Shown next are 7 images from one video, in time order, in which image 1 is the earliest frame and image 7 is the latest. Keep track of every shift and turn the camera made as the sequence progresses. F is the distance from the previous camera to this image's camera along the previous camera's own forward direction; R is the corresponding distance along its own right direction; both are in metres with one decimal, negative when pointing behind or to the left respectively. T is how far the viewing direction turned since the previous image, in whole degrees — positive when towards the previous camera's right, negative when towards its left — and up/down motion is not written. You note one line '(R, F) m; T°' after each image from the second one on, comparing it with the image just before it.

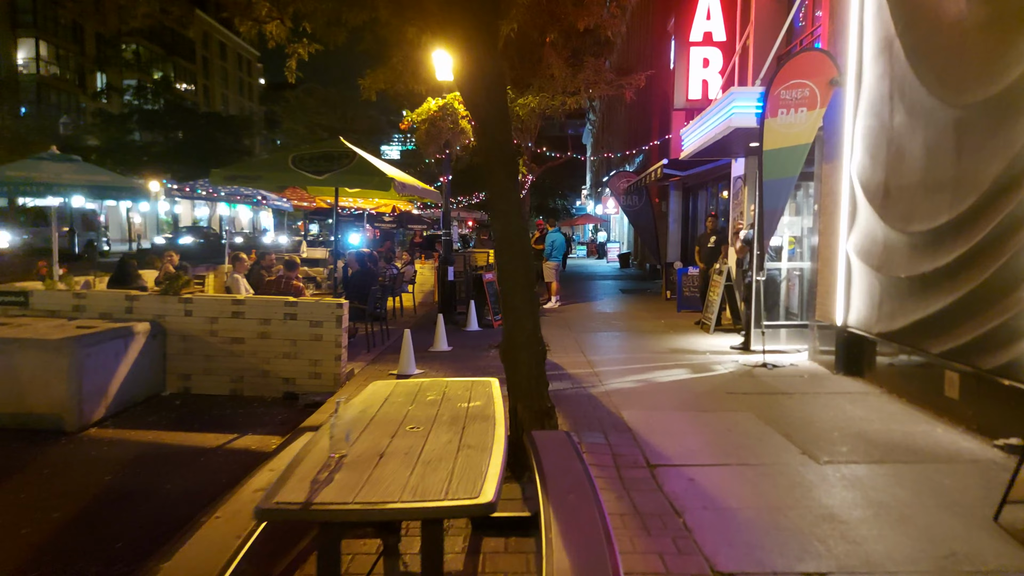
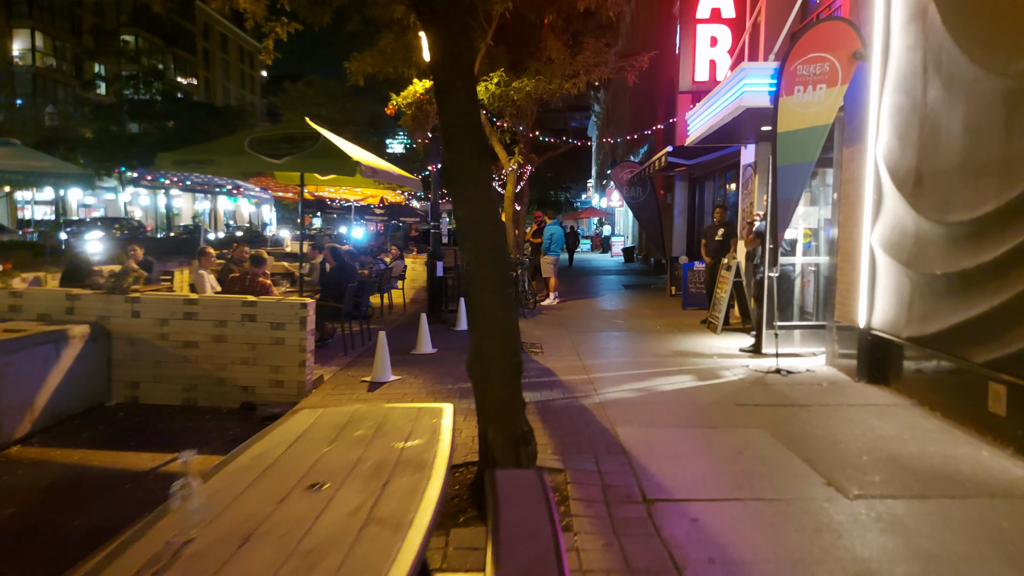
(+0.2, +0.8) m; 0°
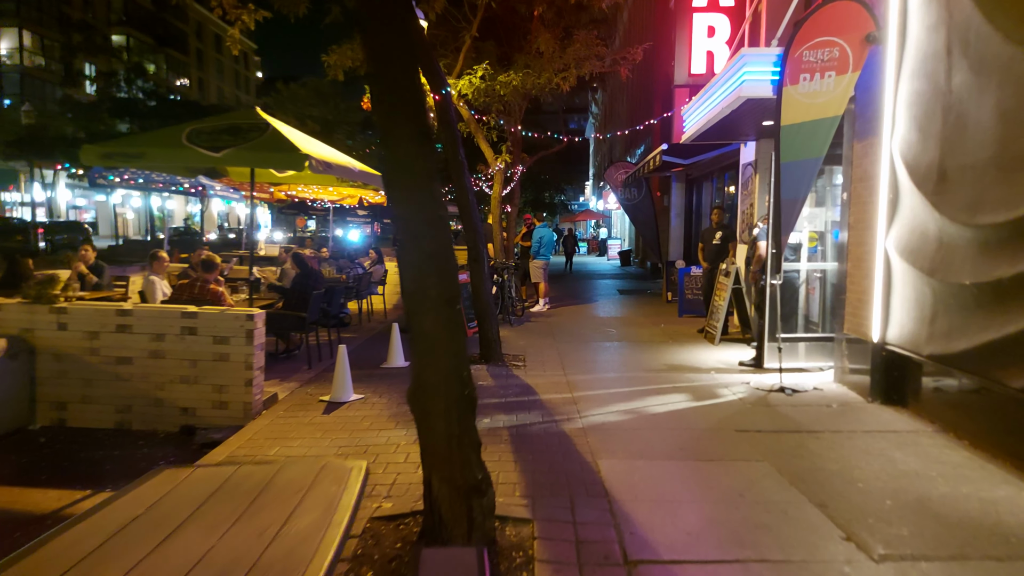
(+0.2, +0.7) m; 0°
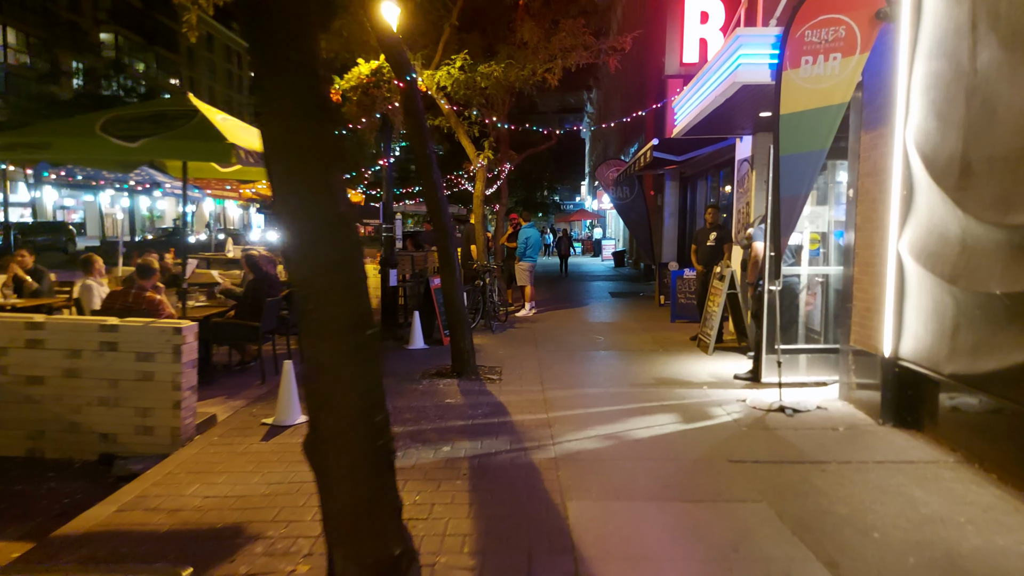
(+0.2, +0.7) m; 0°
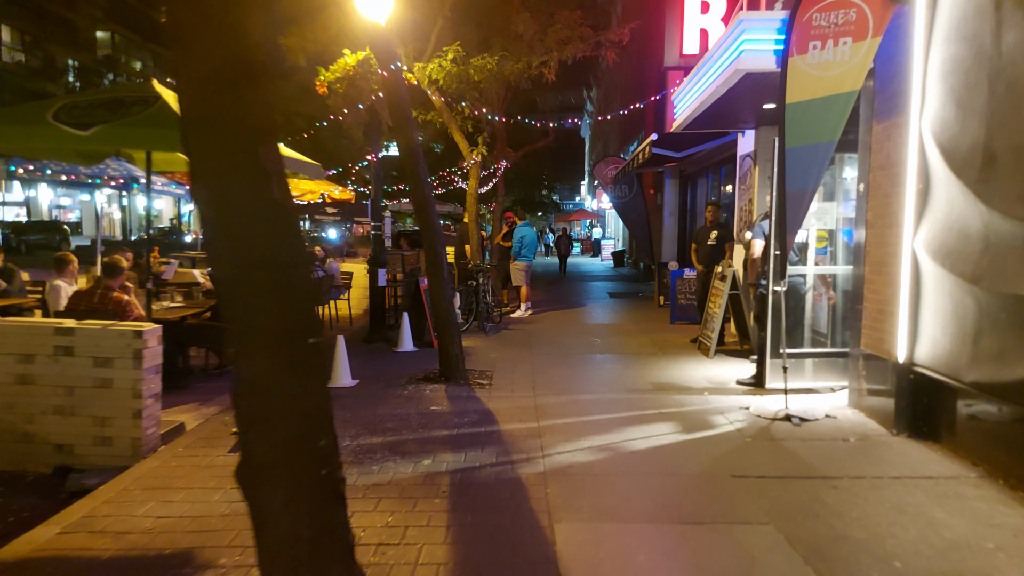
(+0.1, +0.4) m; 0°
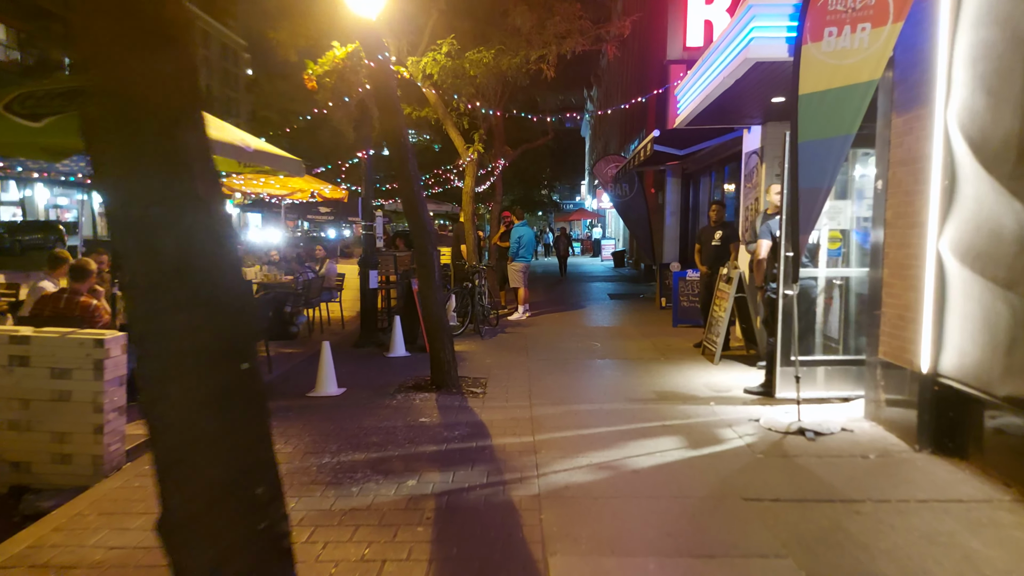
(0.0, +0.4) m; 0°
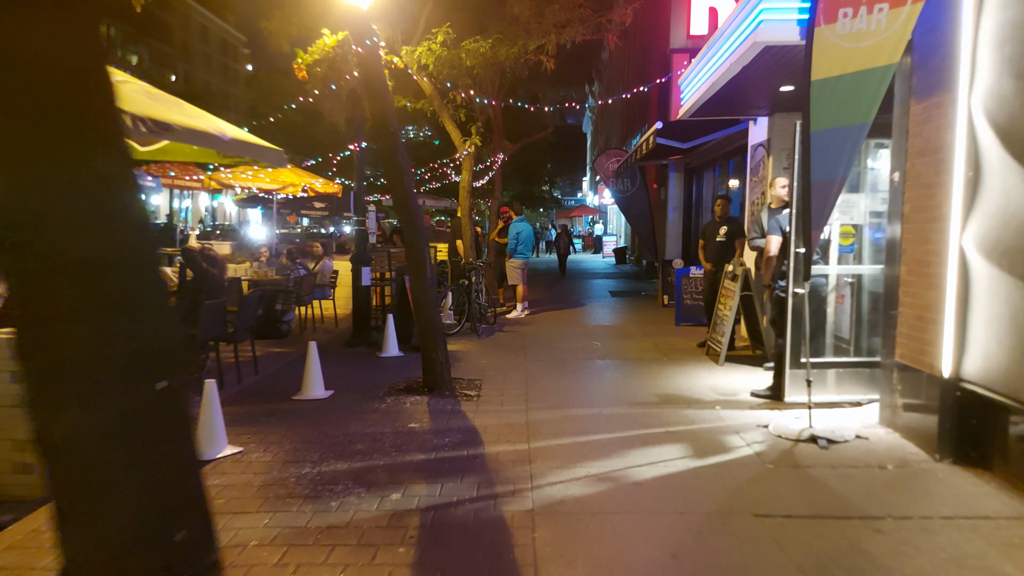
(+0.1, +0.3) m; 0°
